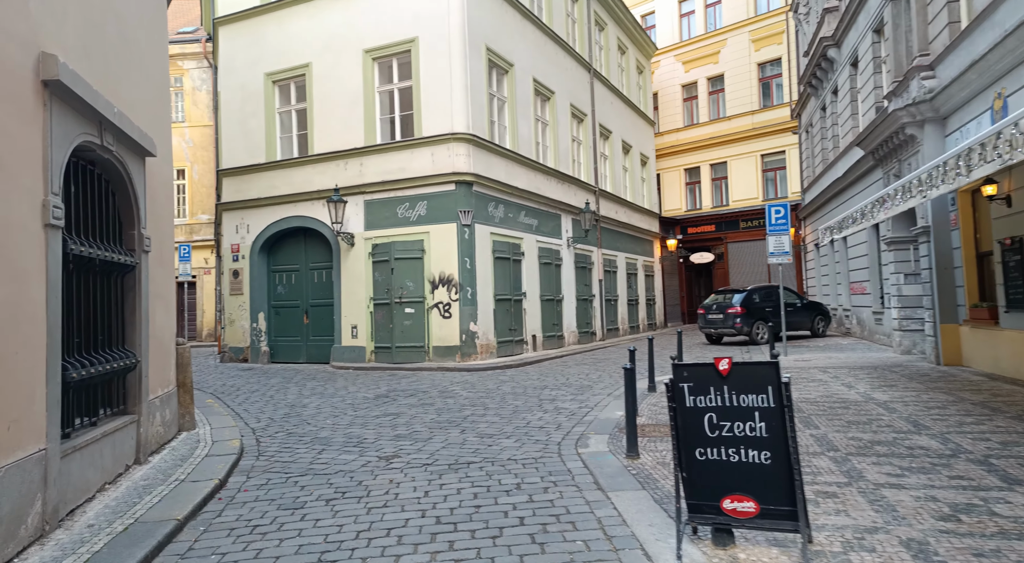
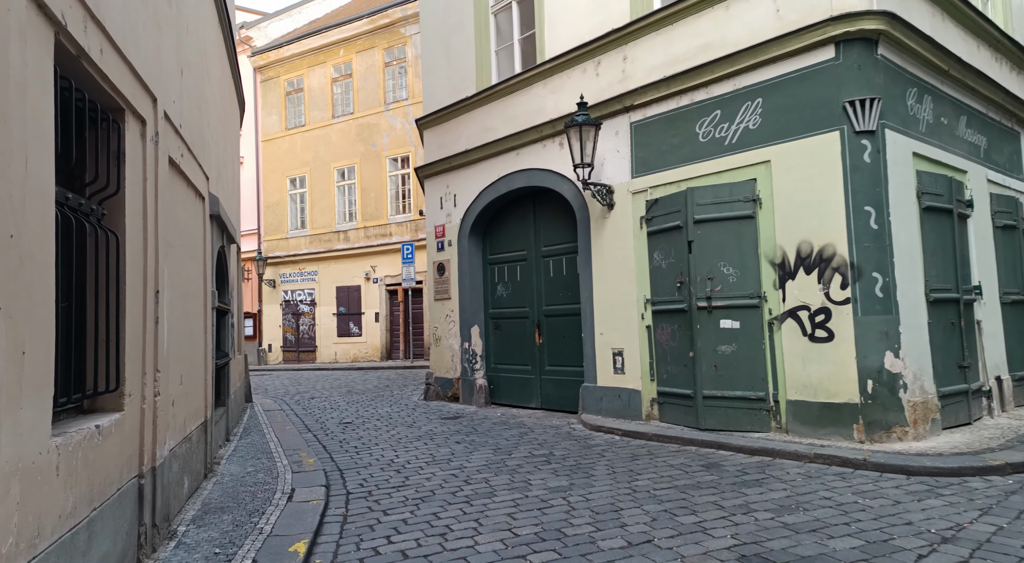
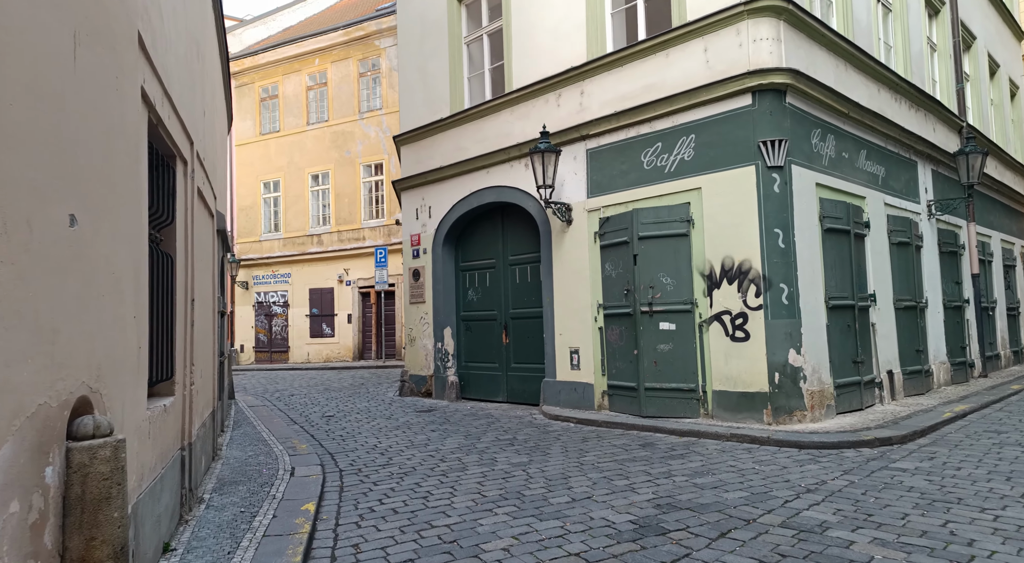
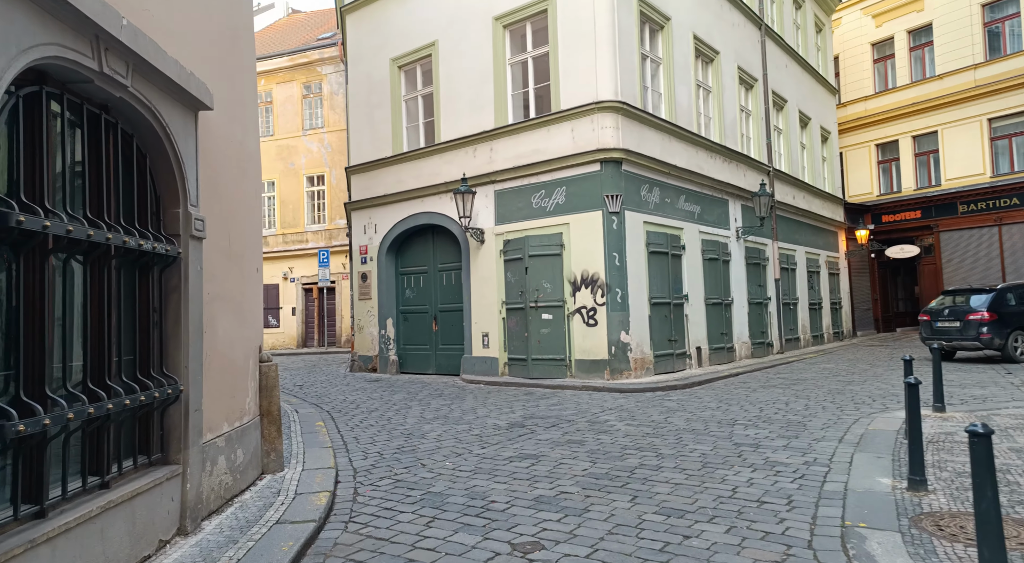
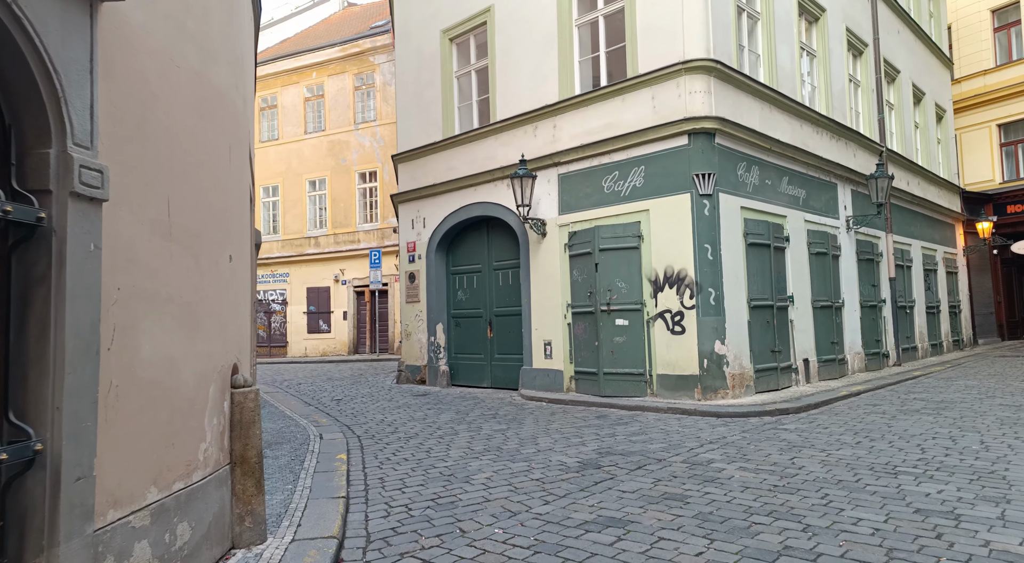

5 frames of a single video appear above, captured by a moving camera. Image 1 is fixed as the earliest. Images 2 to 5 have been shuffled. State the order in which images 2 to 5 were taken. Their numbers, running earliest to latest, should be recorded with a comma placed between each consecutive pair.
4, 5, 3, 2
